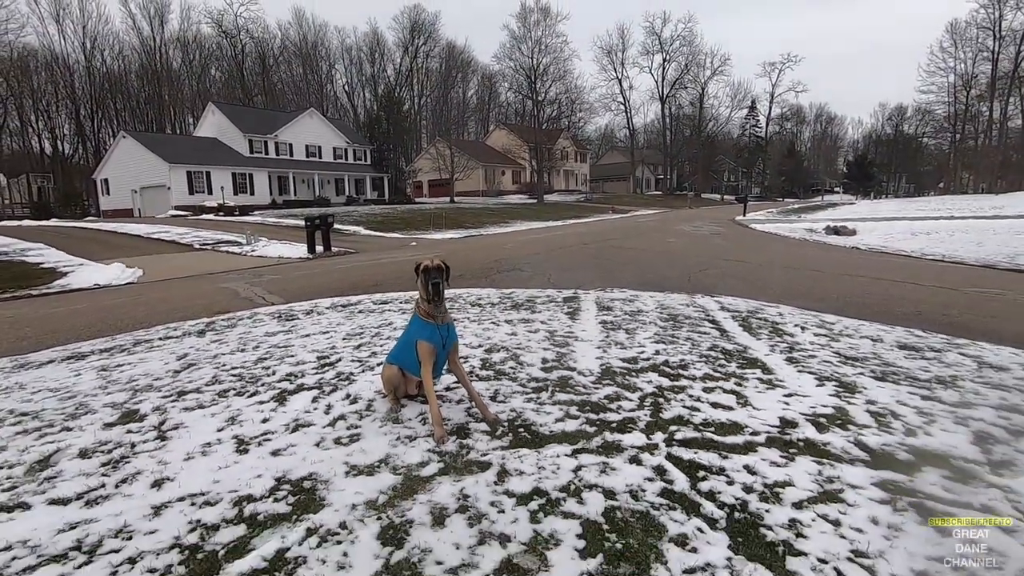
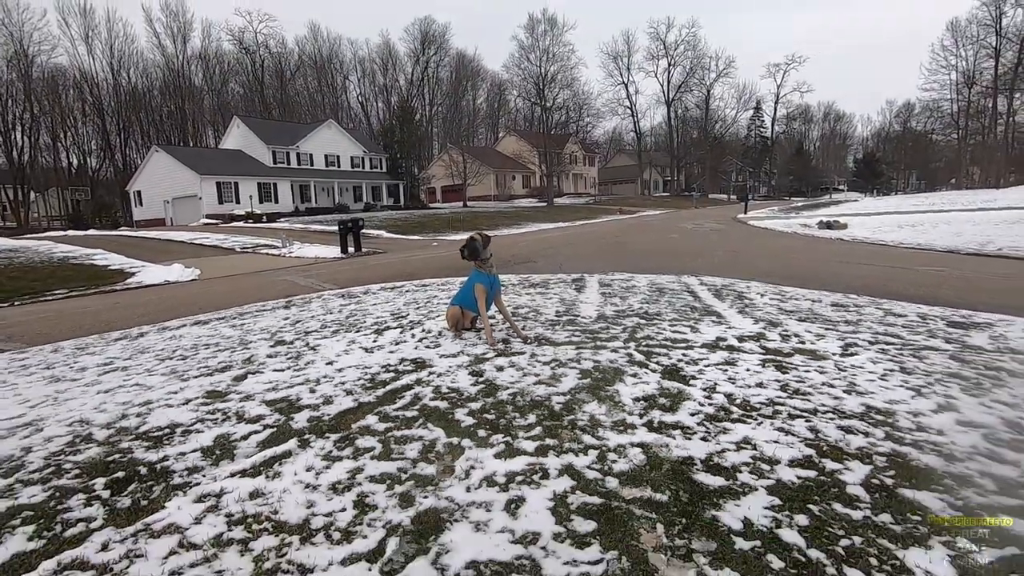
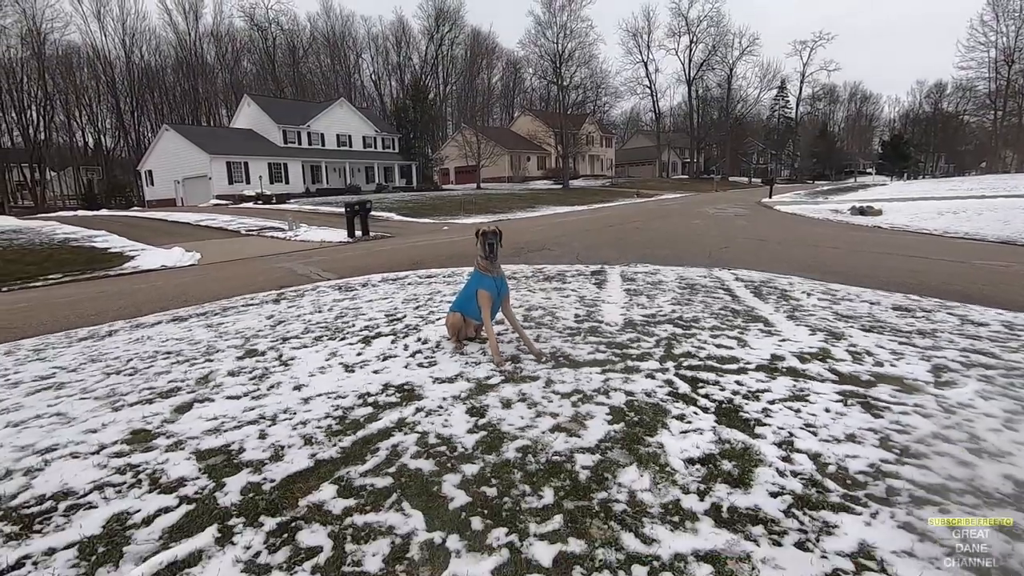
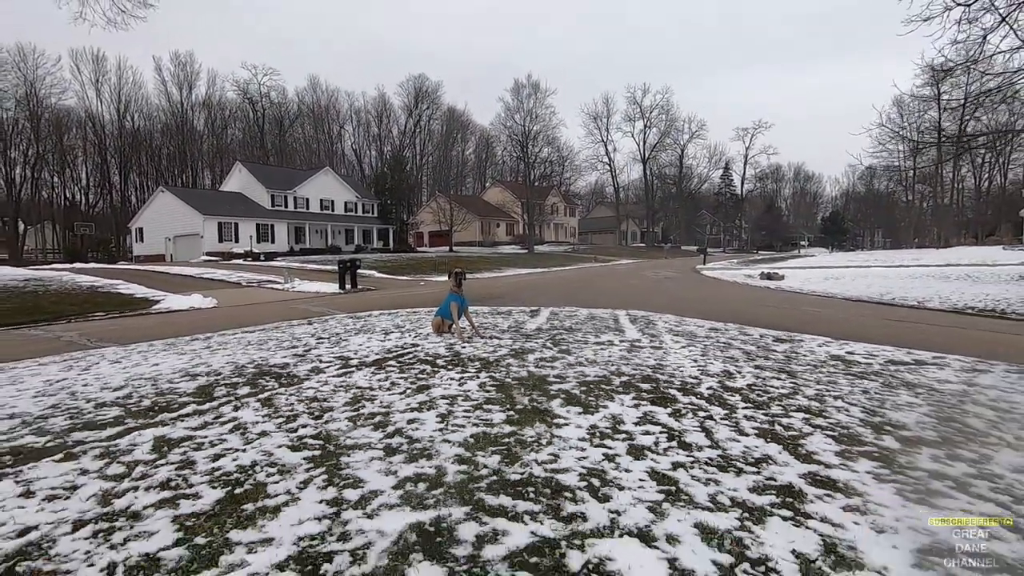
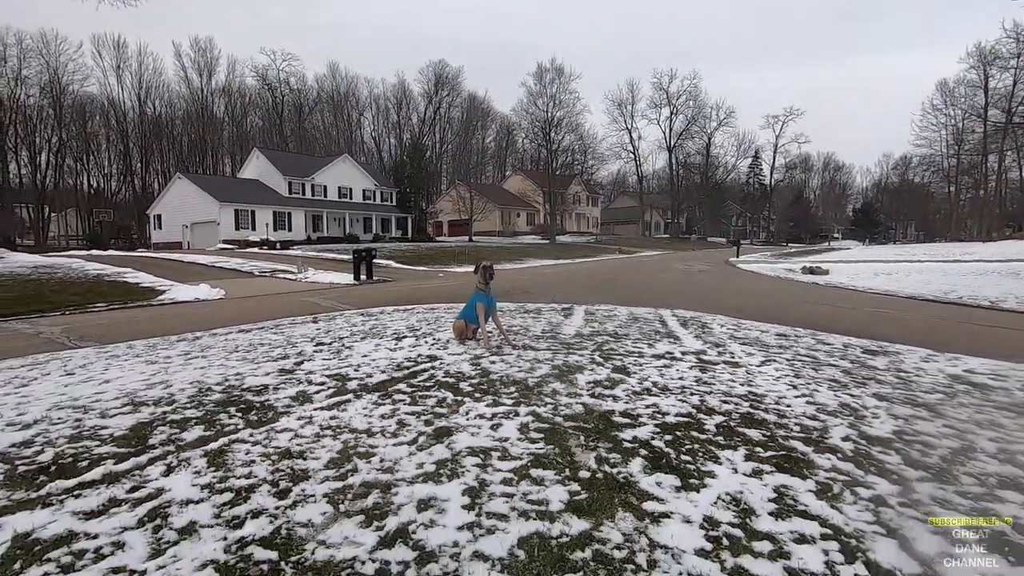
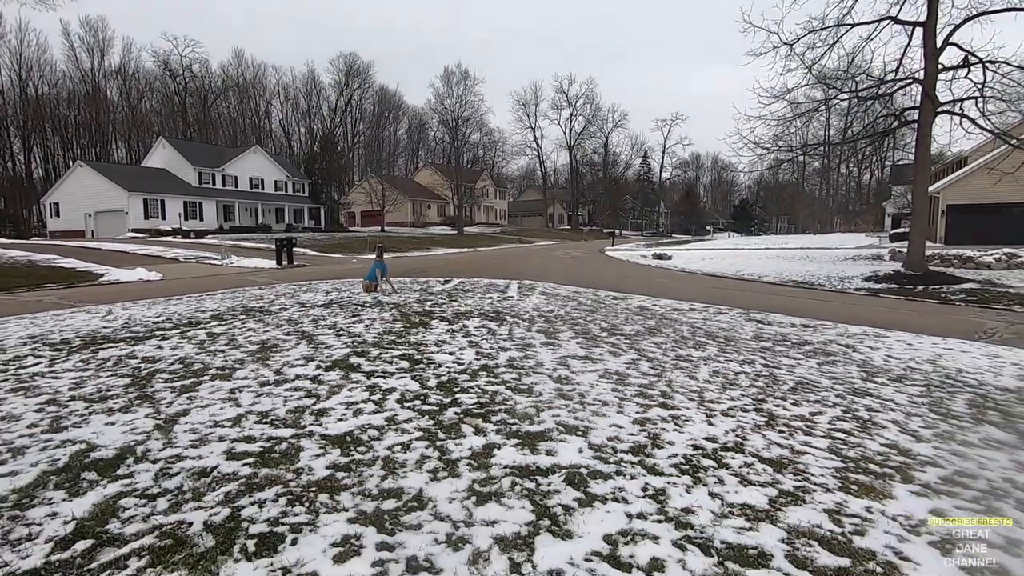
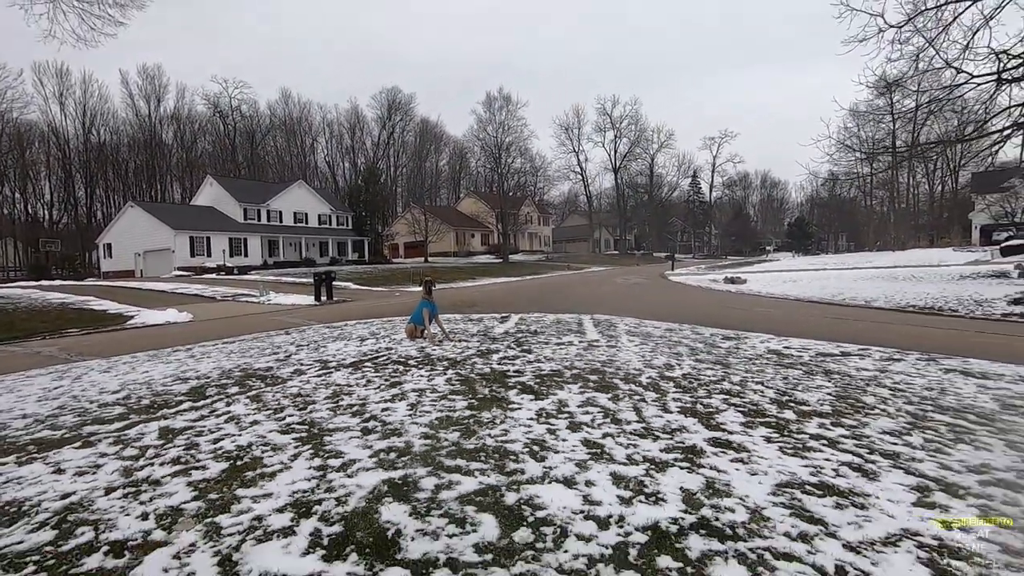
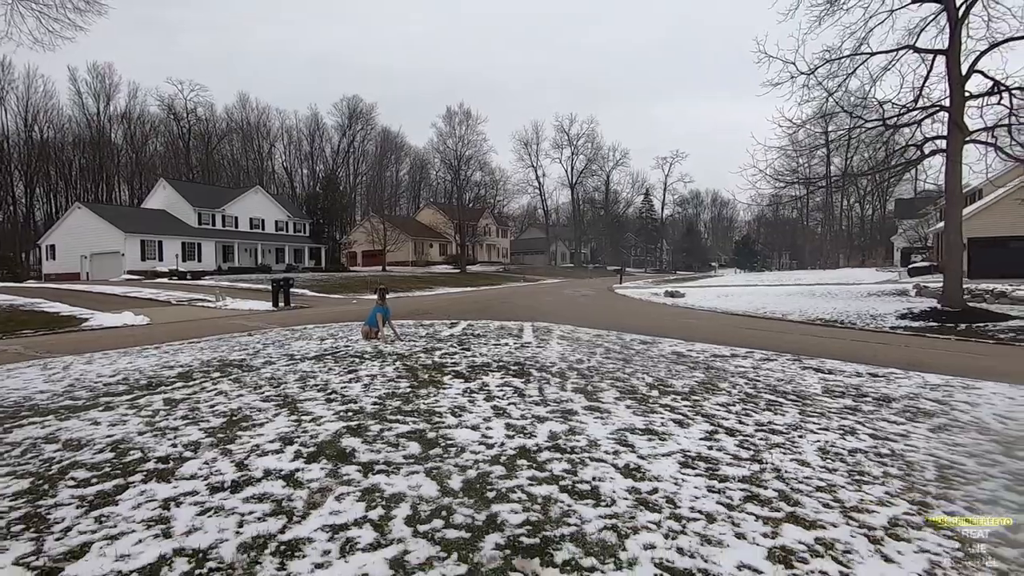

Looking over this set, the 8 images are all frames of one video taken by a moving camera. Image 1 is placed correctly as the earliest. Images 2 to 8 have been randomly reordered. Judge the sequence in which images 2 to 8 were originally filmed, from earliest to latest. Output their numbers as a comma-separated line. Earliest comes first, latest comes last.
3, 2, 5, 4, 7, 8, 6
